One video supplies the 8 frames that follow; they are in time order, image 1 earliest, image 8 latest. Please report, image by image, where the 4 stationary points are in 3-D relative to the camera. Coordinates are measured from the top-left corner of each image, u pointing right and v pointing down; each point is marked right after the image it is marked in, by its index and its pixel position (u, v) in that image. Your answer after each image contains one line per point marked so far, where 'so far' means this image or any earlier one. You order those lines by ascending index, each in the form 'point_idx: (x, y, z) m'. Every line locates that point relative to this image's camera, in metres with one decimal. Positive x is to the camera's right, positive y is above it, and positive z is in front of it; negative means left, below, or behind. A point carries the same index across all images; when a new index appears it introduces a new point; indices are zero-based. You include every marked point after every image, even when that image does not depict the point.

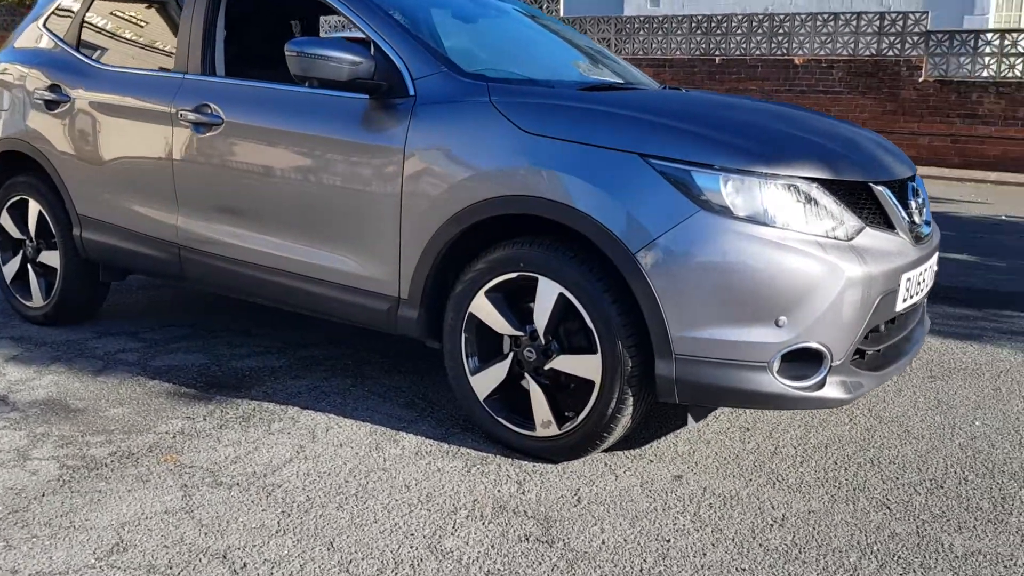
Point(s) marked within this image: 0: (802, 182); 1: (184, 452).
0: (+0.9, +0.3, +2.8) m
1: (-1.1, -0.5, +3.1) m
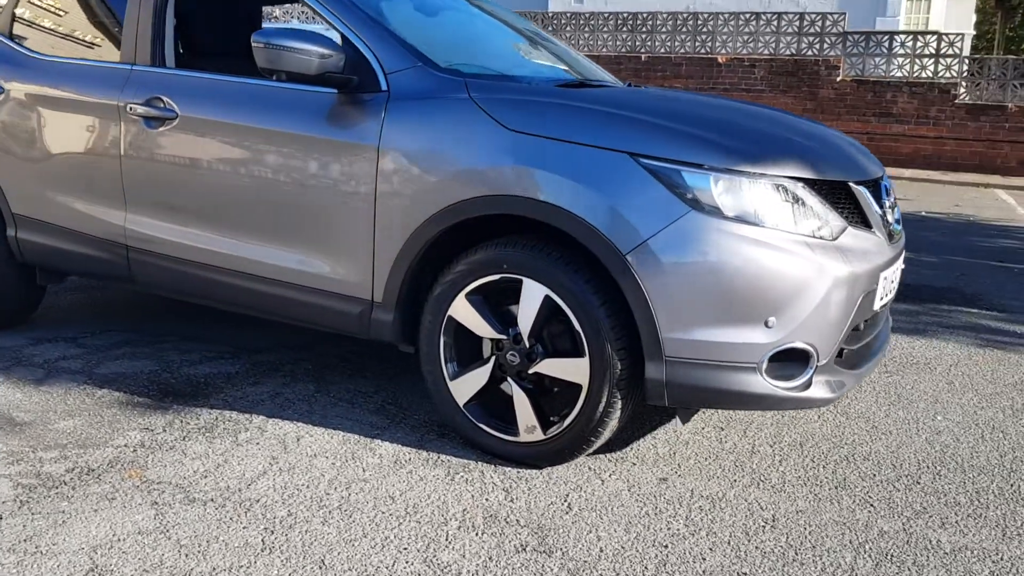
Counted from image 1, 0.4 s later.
0: (+0.8, +0.3, +2.8) m
1: (-1.1, -0.6, +3.0) m
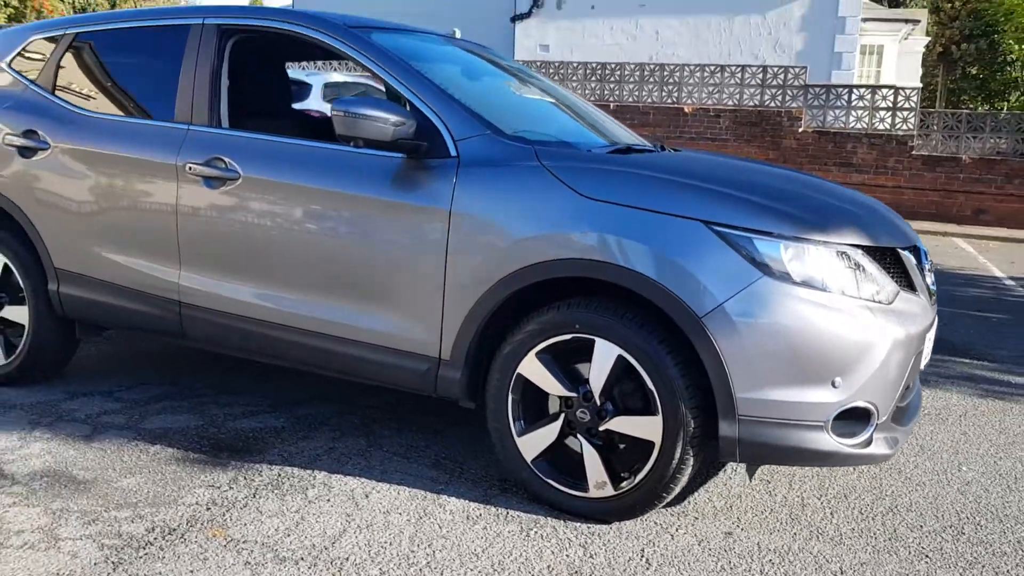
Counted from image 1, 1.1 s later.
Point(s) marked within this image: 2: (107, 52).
0: (+1.1, +0.1, +3.0) m
1: (-0.9, -0.7, +3.0) m
2: (-1.7, +1.0, +4.2) m
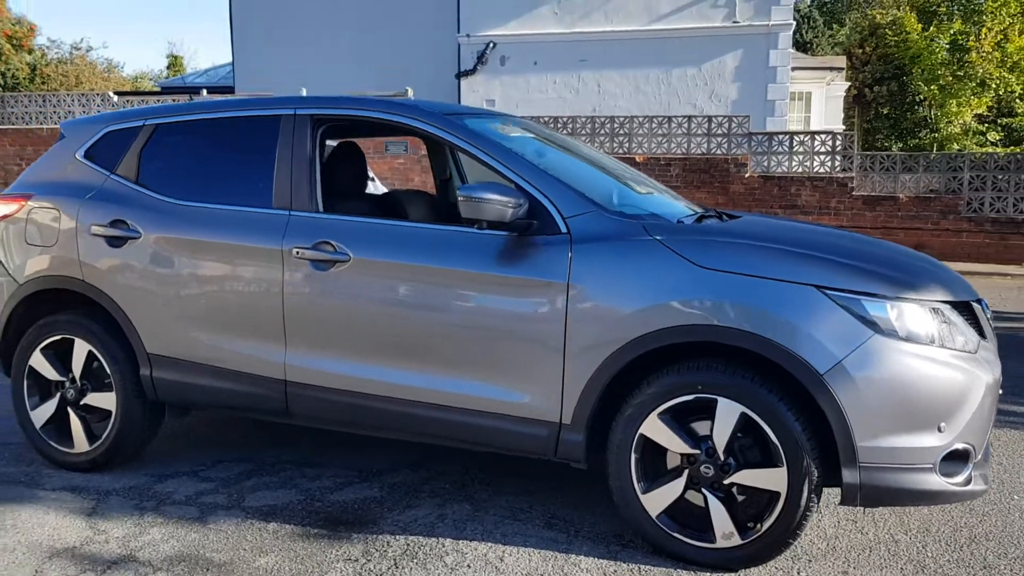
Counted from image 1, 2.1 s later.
0: (+1.5, -0.1, +3.3) m
1: (-0.4, -1.0, +3.1) m
2: (-1.4, +0.7, +4.3) m
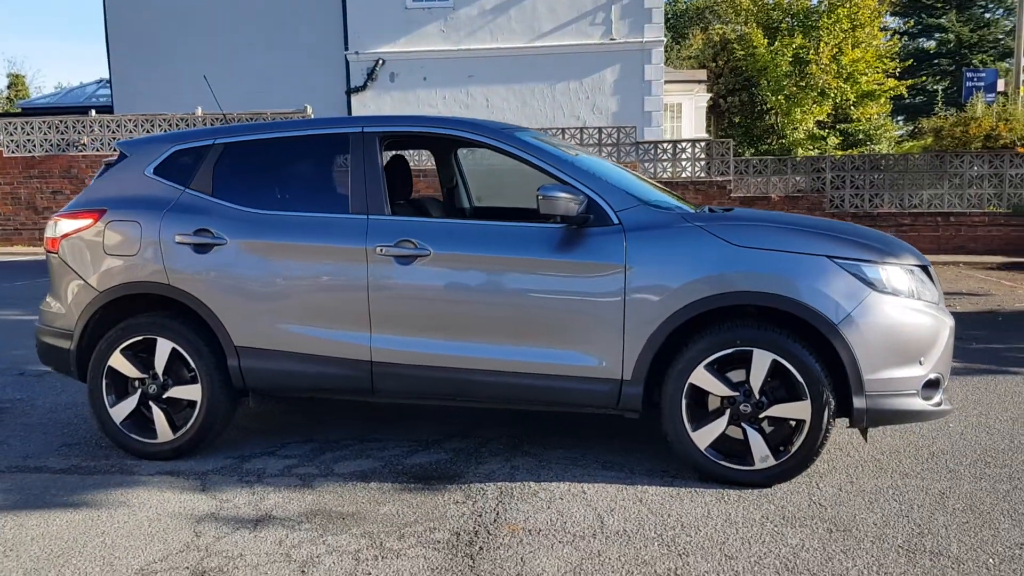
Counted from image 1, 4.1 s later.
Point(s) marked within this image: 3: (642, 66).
0: (+1.8, +0.1, +4.3) m
1: (0.0, -0.9, +3.8) m
2: (-1.3, +0.7, +4.9) m
3: (+2.5, +4.3, +18.7) m
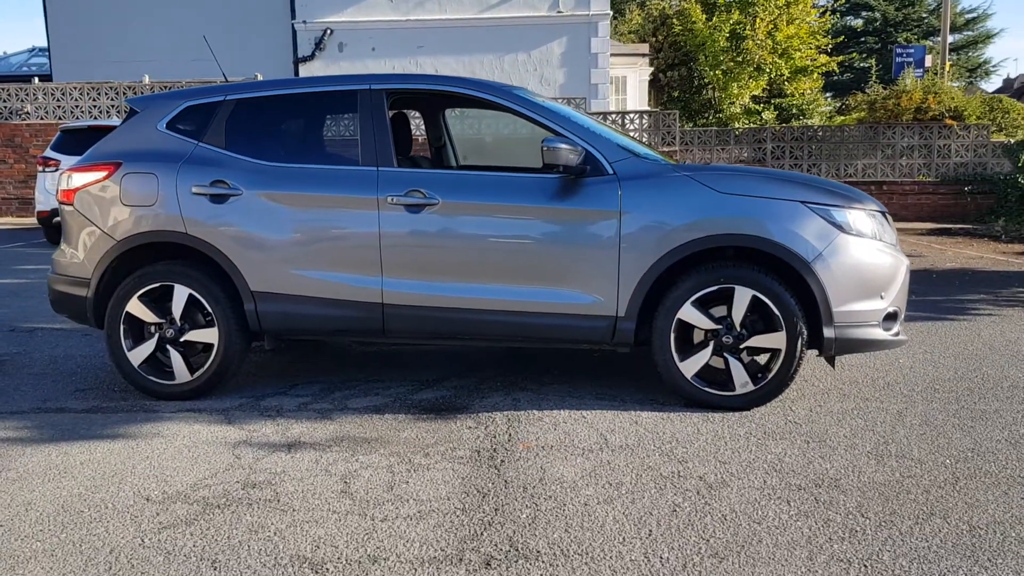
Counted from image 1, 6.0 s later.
0: (+1.8, +0.4, +4.8) m
1: (+0.1, -0.7, +4.2) m
2: (-1.3, +0.9, +5.1) m
3: (+1.5, +5.0, +19.1) m
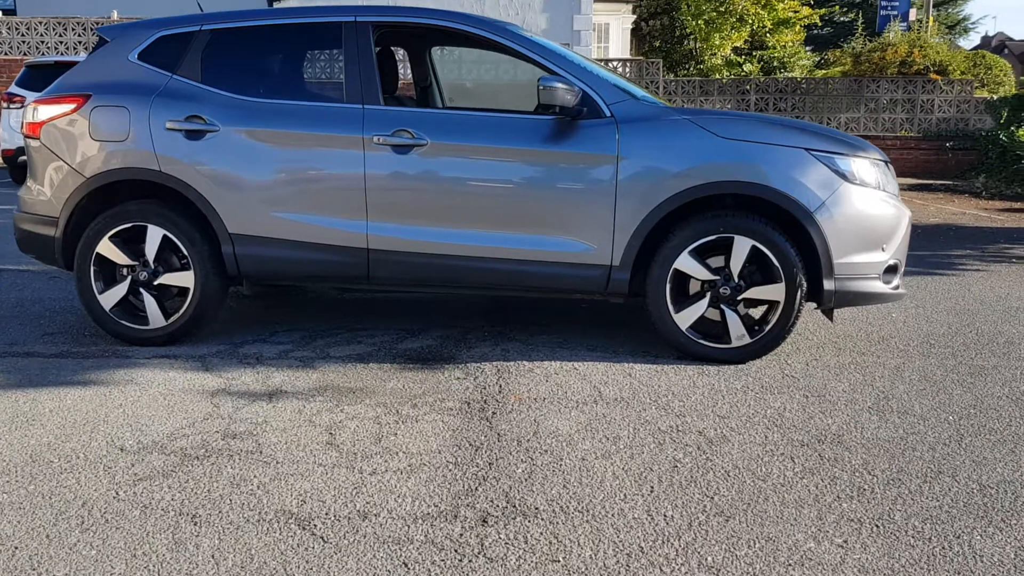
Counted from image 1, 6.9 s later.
0: (+1.8, +0.6, +4.6) m
1: (0.0, -0.4, +4.1) m
2: (-1.3, +1.2, +4.9) m
3: (+1.2, +6.0, +18.6) m
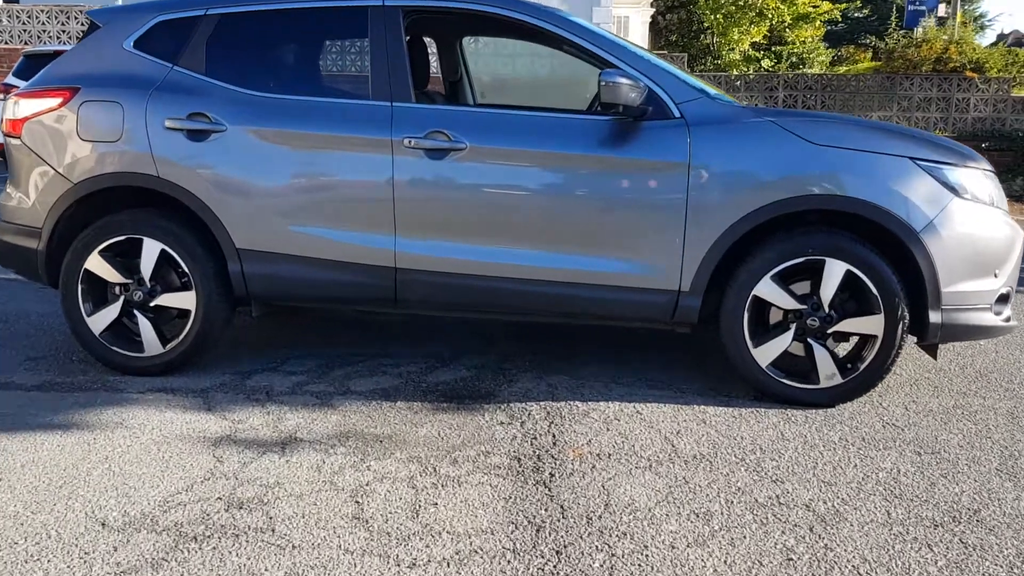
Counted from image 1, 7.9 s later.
0: (+2.0, +0.5, +4.0) m
1: (+0.2, -0.6, +3.4) m
2: (-1.1, +1.1, +4.2) m
3: (+1.6, +5.9, +18.0) m
